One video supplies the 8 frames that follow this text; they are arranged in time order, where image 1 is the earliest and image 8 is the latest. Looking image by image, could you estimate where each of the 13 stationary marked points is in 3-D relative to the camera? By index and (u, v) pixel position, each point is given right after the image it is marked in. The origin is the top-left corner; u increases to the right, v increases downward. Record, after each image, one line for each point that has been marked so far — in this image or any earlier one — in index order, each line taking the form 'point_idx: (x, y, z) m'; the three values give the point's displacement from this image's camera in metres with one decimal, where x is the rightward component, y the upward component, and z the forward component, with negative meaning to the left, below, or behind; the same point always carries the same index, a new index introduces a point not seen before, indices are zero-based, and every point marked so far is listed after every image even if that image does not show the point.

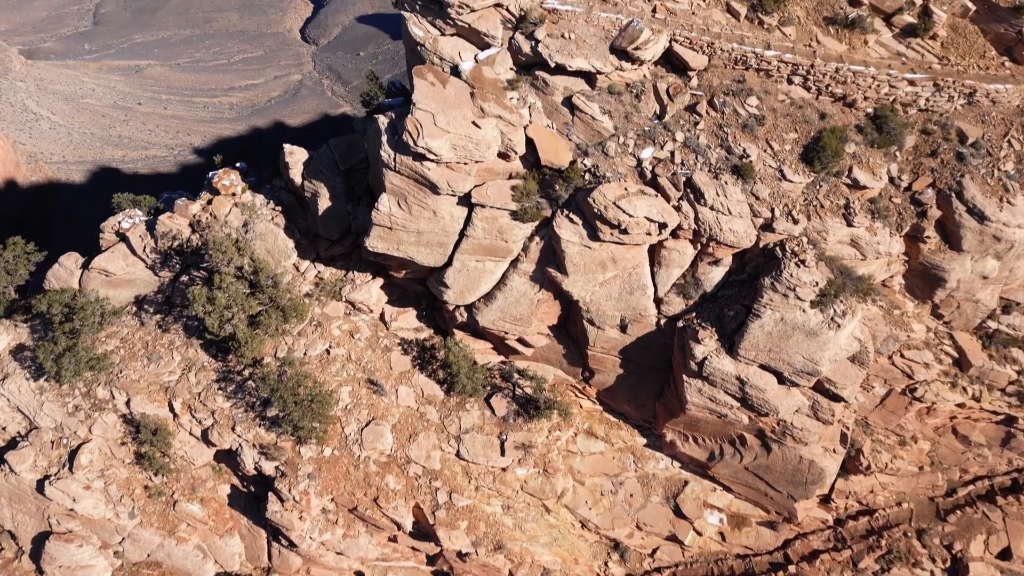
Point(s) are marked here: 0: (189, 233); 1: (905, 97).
0: (-7.9, +1.3, +17.1) m
1: (+8.3, +4.0, +14.8) m
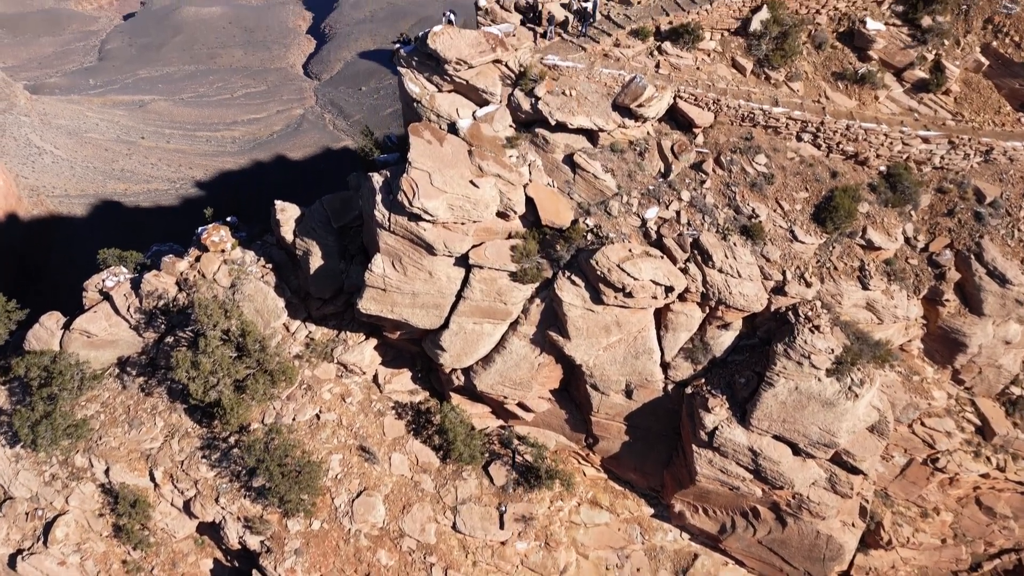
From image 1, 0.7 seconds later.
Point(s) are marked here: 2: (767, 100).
0: (-7.9, -0.1, +16.4) m
1: (+8.3, +2.7, +14.3) m
2: (+5.3, +3.9, +14.6) m
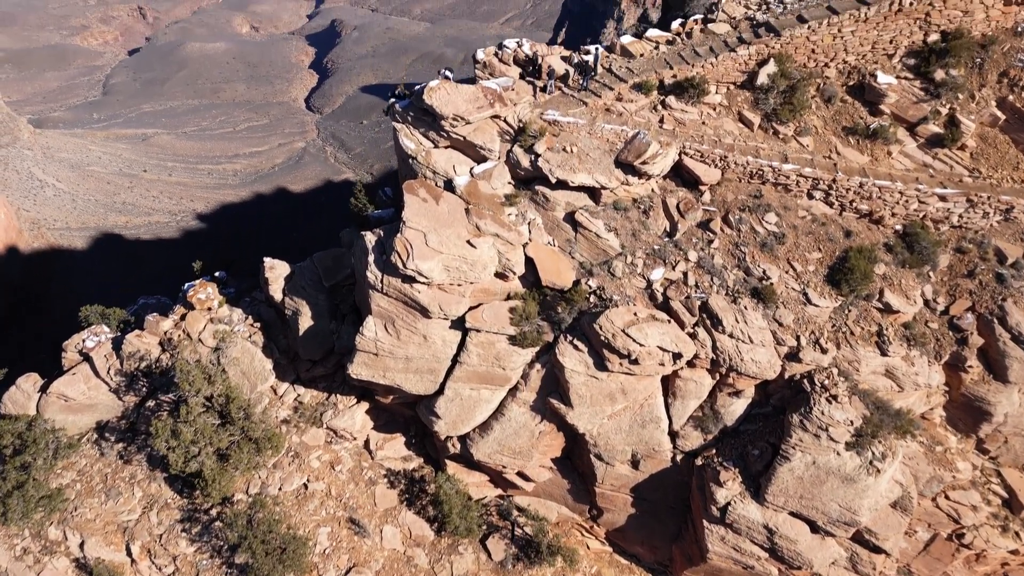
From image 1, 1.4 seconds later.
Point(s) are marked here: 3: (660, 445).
0: (-7.9, -1.5, +15.7) m
1: (+8.3, +1.4, +13.6) m
2: (+5.3, +2.7, +14.1) m
3: (+2.9, -3.1, +13.7) m
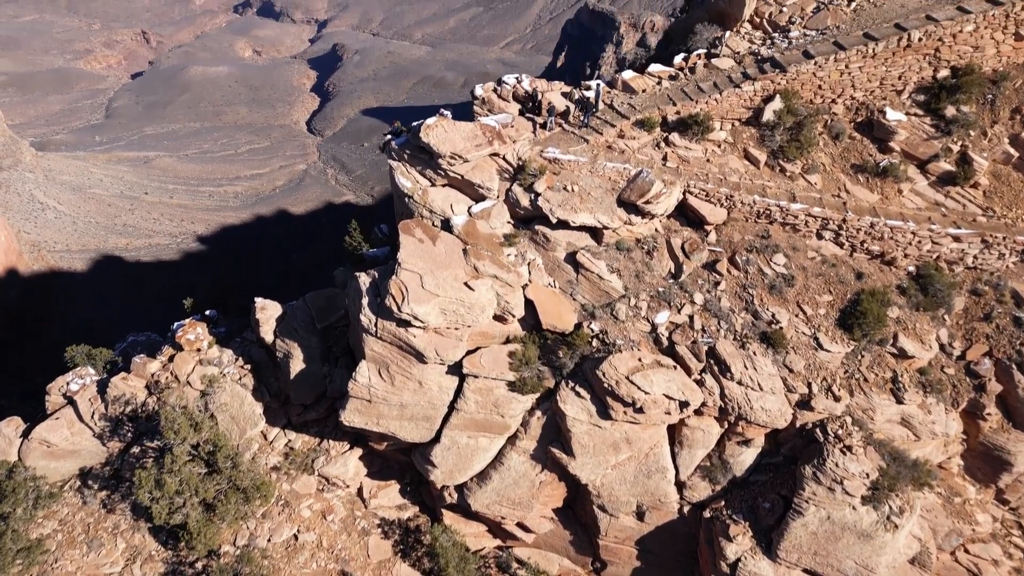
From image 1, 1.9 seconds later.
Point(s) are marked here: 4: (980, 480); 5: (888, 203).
0: (-7.9, -2.3, +15.1) m
1: (+8.2, +0.6, +13.2) m
2: (+5.3, +1.8, +13.7) m
3: (+2.9, -3.9, +13.1) m
4: (+8.8, -3.6, +13.2) m
5: (+7.3, +1.7, +13.7) m
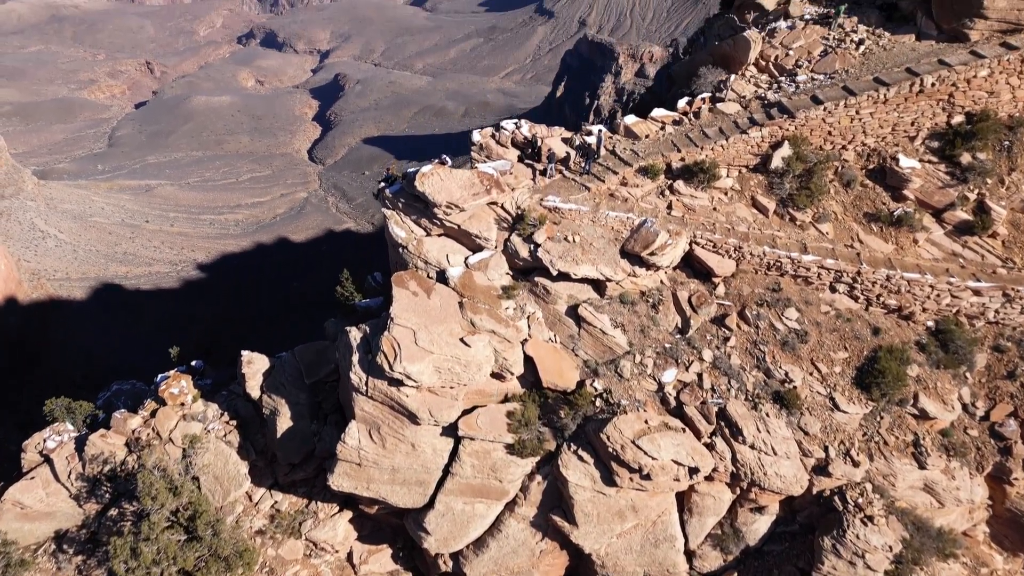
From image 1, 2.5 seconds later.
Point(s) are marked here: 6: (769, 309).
0: (-8.0, -3.4, +14.4) m
1: (+8.2, -0.4, +12.5) m
2: (+5.3, +0.8, +13.1) m
3: (+2.9, -4.9, +12.3) m
4: (+8.8, -4.6, +12.4) m
5: (+7.3, +0.6, +13.1) m
6: (+4.6, -0.4, +12.7) m
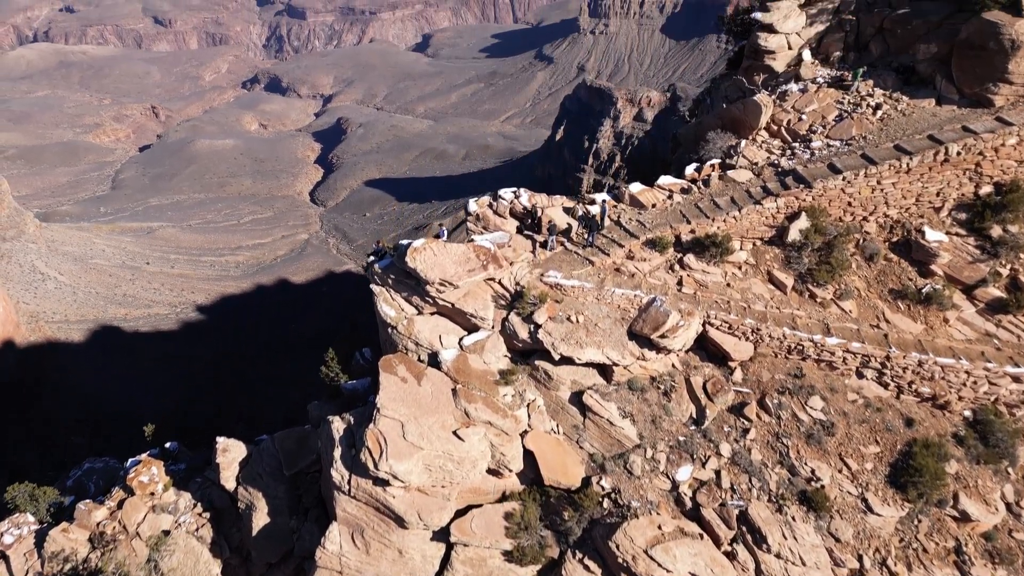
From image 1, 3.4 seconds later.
0: (-8.0, -4.9, +13.2) m
1: (+8.2, -1.8, +11.5) m
2: (+5.2, -0.7, +12.1) m
3: (+2.8, -6.3, +11.0) m
4: (+8.8, -6.0, +11.1) m
5: (+7.3, -0.8, +12.1) m
6: (+4.6, -1.8, +11.6) m
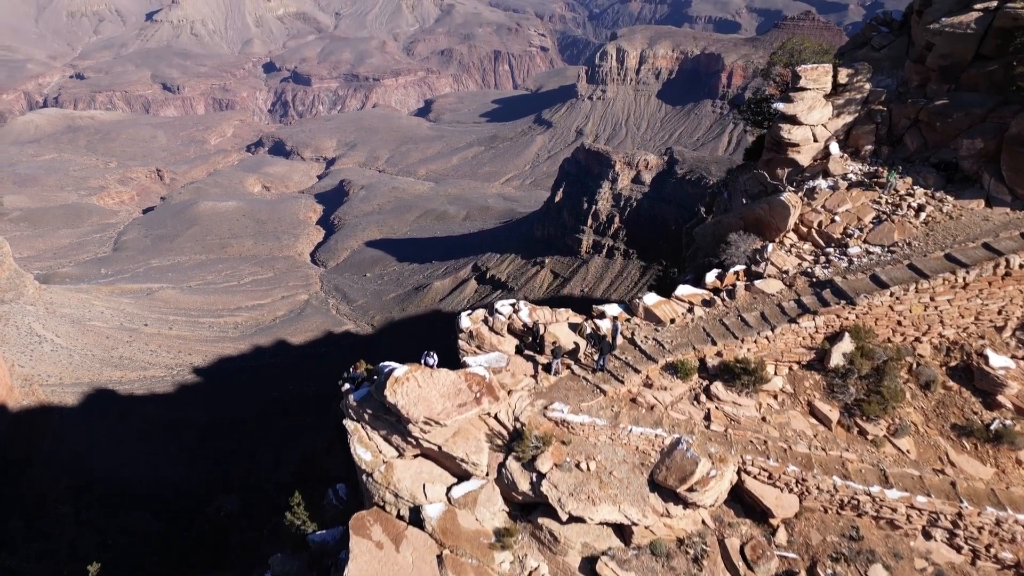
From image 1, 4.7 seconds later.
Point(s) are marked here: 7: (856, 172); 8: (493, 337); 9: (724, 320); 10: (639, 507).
0: (-8.0, -7.1, +10.9) m
1: (+8.2, -3.8, +9.5) m
2: (+5.2, -2.7, +10.2) m
3: (+2.8, -8.2, +8.6) m
4: (+8.8, -8.0, +8.8) m
5: (+7.3, -2.8, +10.2) m
6: (+4.6, -3.8, +9.6) m
7: (+6.8, +2.3, +13.8) m
8: (-0.3, -0.8, +12.1) m
9: (+3.6, -0.5, +11.8) m
10: (+1.8, -3.0, +9.8) m
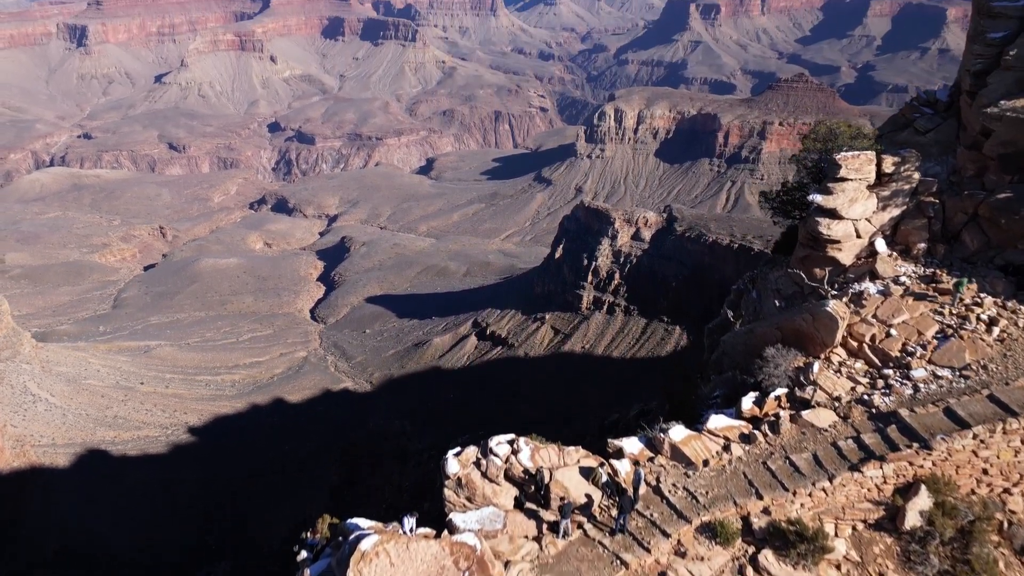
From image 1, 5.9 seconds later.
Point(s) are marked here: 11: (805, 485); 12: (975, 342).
0: (-8.0, -8.9, +8.3) m
1: (+8.1, -5.5, +7.2) m
2: (+5.2, -4.4, +7.9) m
3: (+2.8, -9.8, +5.9) m
4: (+8.7, -9.6, +6.1) m
5: (+7.2, -4.6, +7.9) m
6: (+4.6, -5.5, +7.3) m
7: (+6.7, +0.2, +11.9) m
8: (-0.3, -2.7, +10.0) m
9: (+3.6, -2.4, +9.7) m
10: (+1.8, -4.8, +7.5) m
11: (+3.9, -2.6, +9.3) m
12: (+6.9, -0.8, +10.4) m
